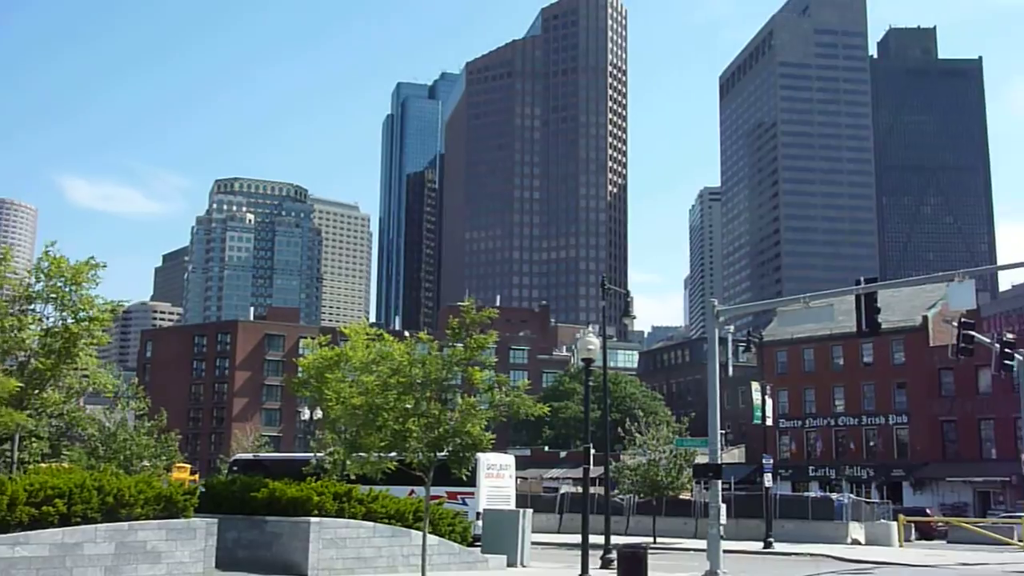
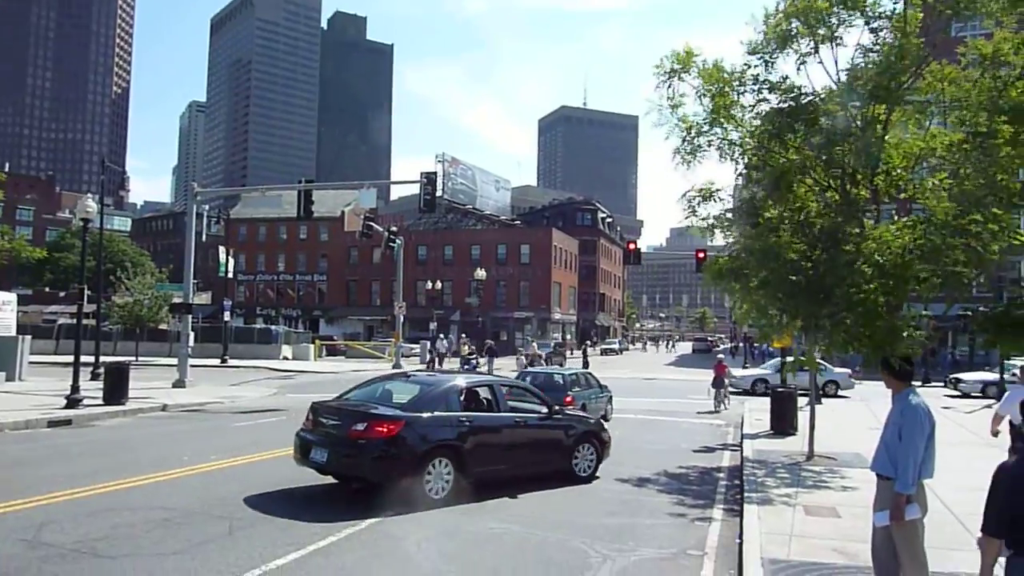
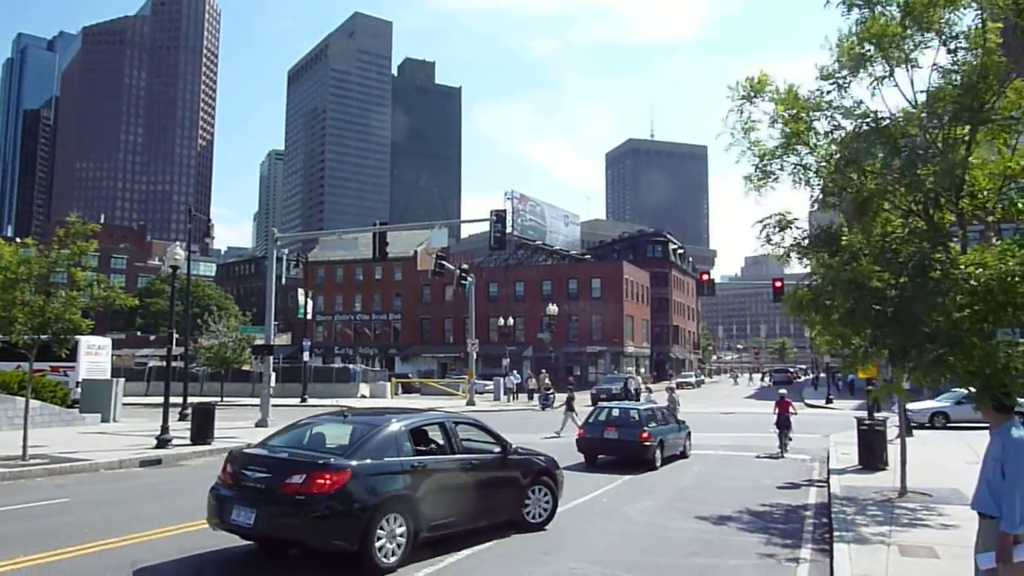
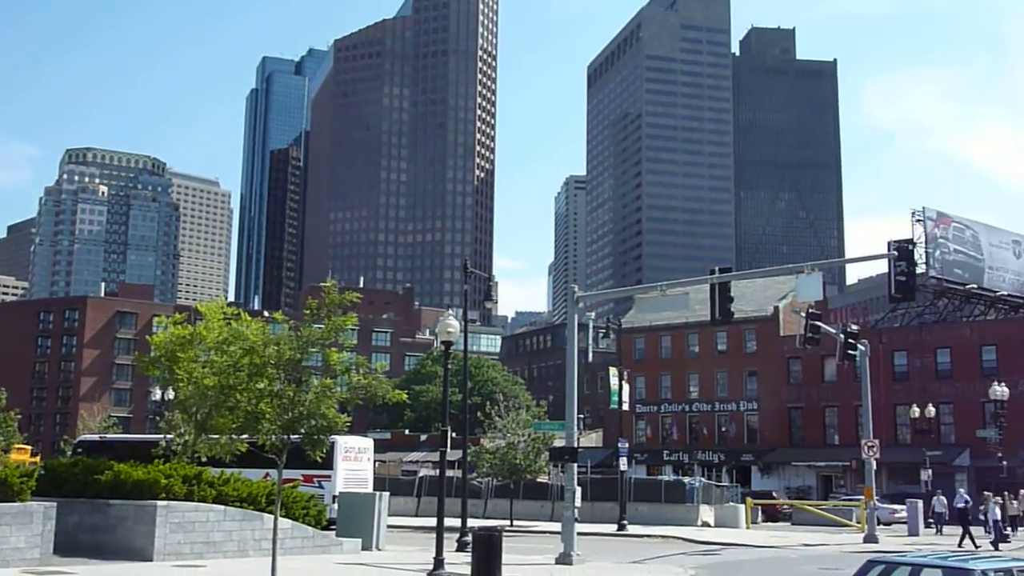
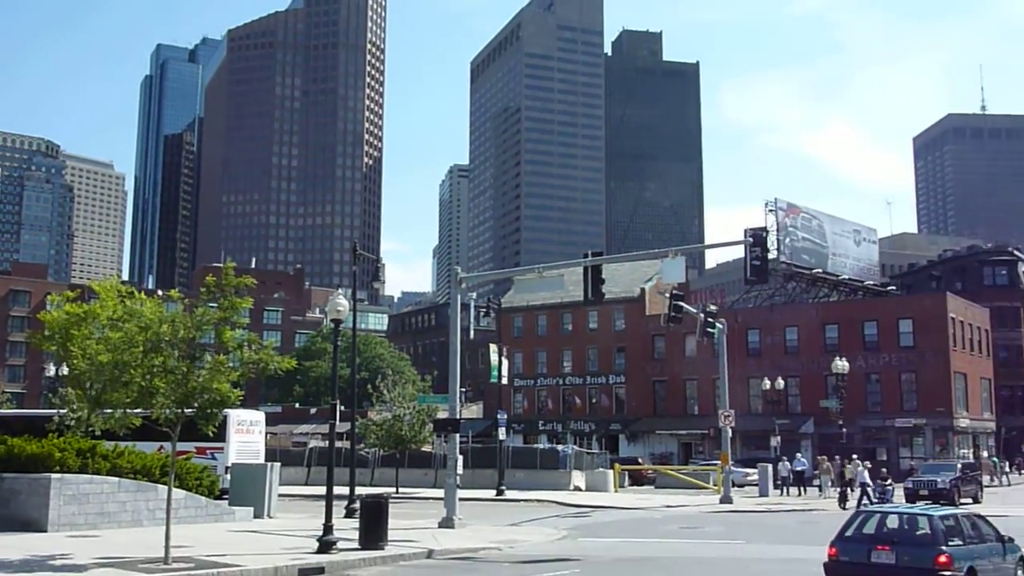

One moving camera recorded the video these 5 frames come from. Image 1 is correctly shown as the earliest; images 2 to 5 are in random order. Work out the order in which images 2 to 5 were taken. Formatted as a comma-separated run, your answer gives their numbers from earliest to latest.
4, 5, 3, 2
